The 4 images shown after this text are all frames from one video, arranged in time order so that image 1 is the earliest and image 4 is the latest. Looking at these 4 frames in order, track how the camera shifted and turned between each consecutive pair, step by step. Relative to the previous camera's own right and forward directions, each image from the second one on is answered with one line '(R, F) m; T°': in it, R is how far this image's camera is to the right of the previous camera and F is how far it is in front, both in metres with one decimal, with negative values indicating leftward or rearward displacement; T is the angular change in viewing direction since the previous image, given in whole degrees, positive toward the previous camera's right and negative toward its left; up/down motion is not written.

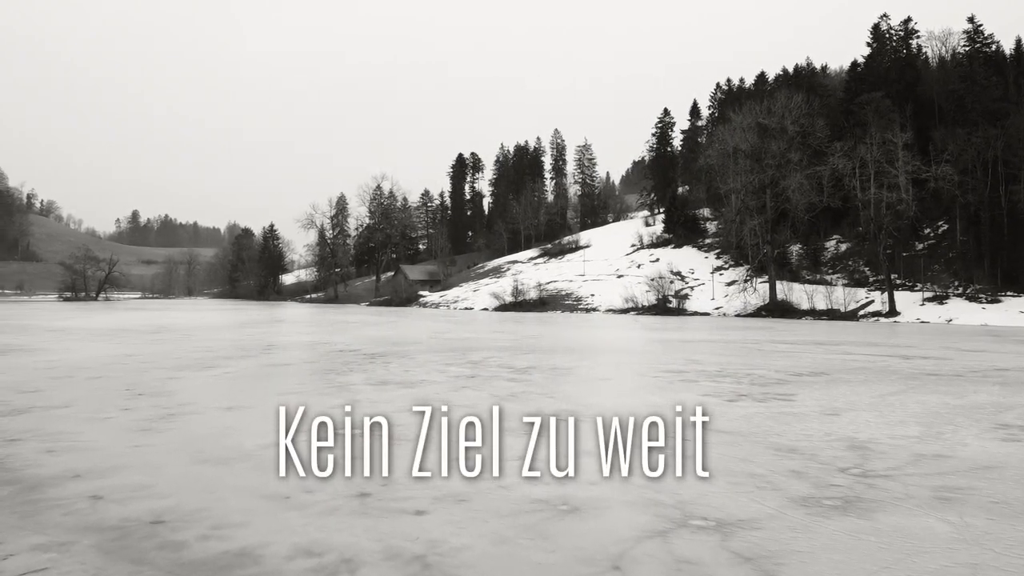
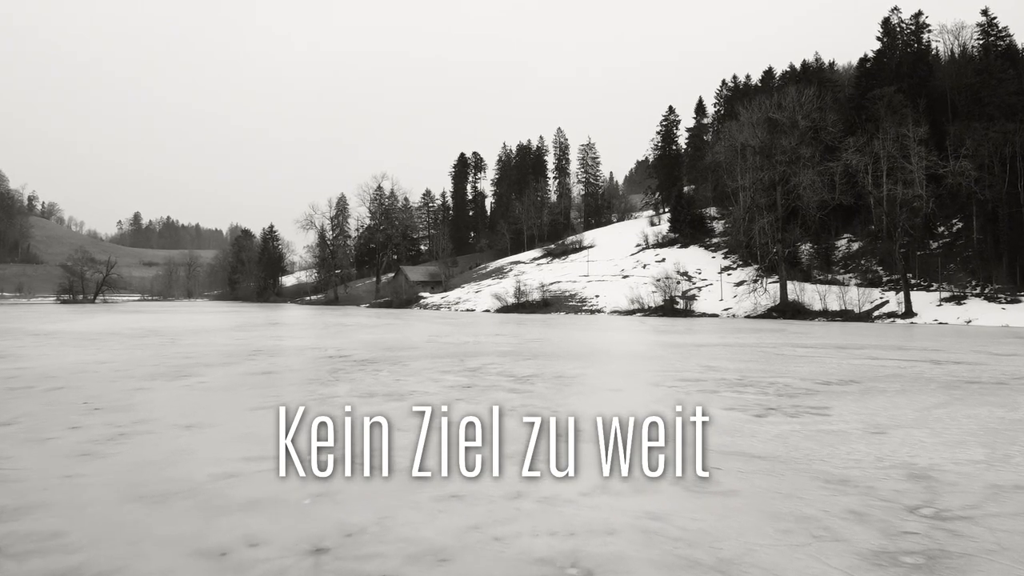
(+0.1, +1.1) m; 0°
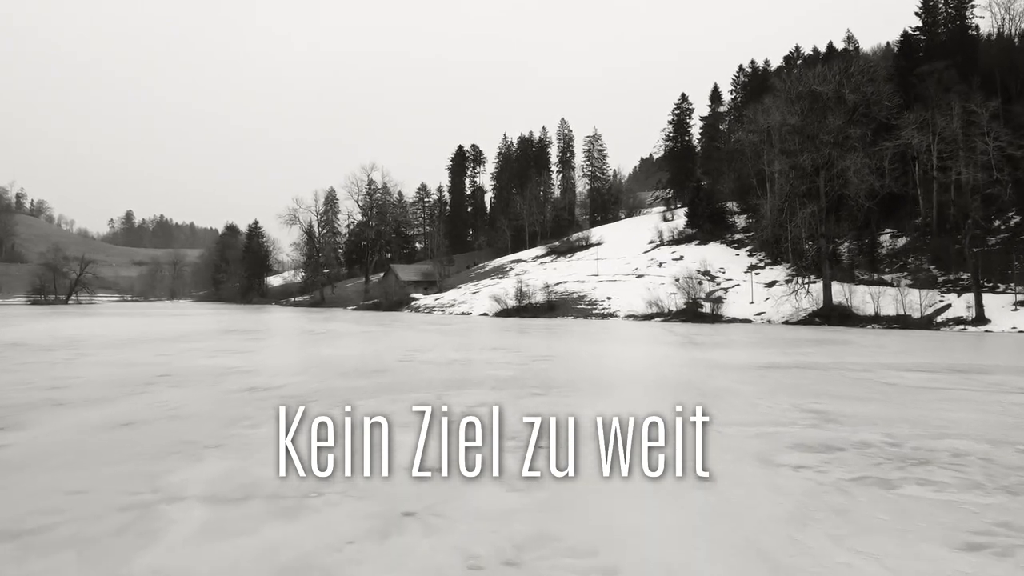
(0.0, +4.5) m; 0°
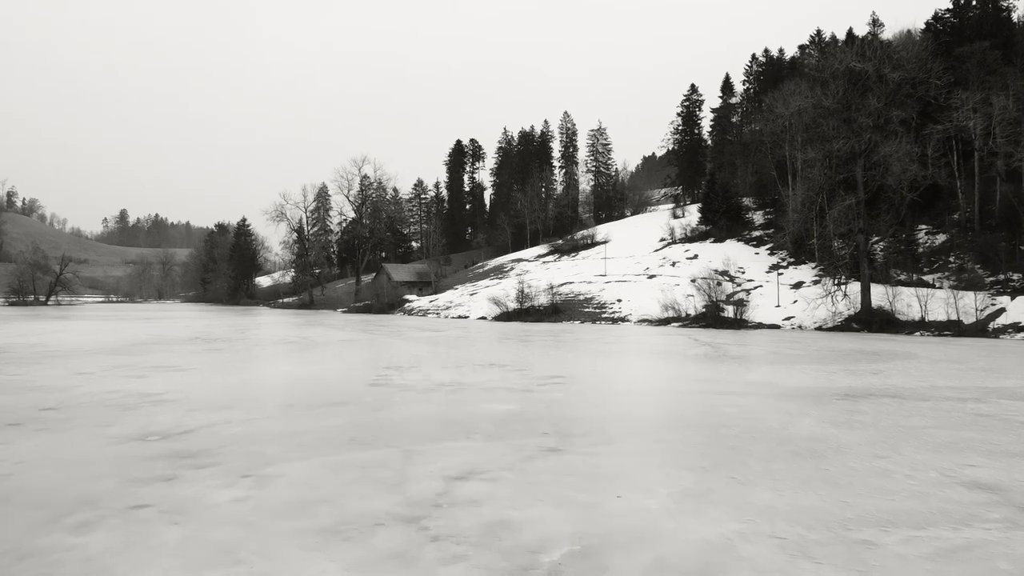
(0.0, +3.1) m; 0°
